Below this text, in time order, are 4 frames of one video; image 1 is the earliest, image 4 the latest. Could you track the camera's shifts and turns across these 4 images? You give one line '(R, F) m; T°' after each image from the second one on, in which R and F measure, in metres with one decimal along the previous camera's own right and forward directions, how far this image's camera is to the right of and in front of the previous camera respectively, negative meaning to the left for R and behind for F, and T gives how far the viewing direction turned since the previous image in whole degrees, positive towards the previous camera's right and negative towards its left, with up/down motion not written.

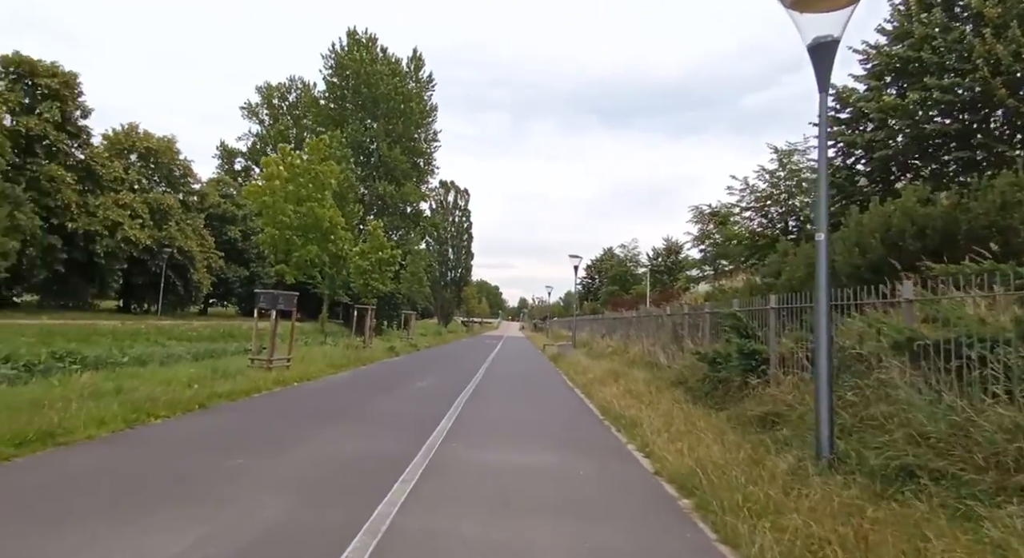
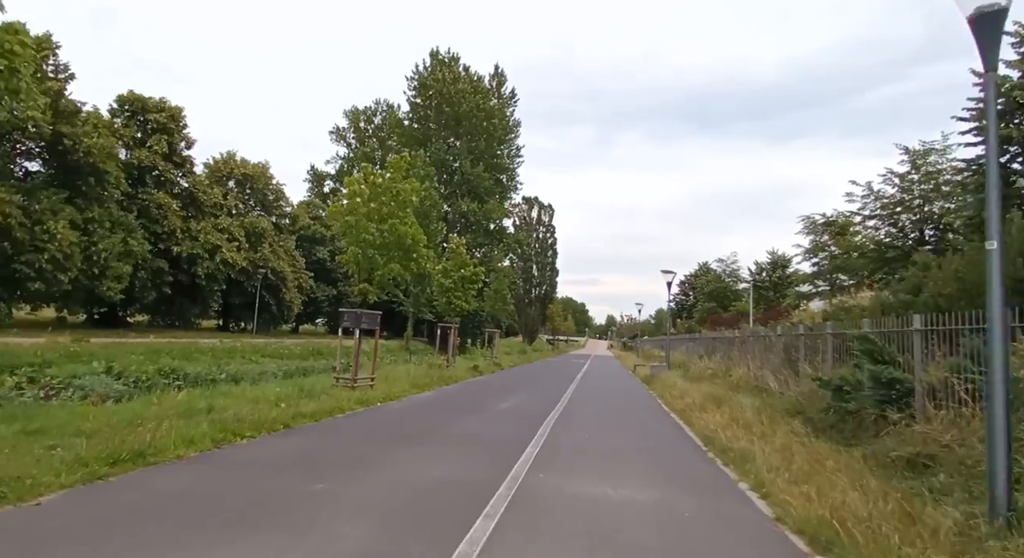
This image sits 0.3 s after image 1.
(-0.1, +0.6) m; -7°
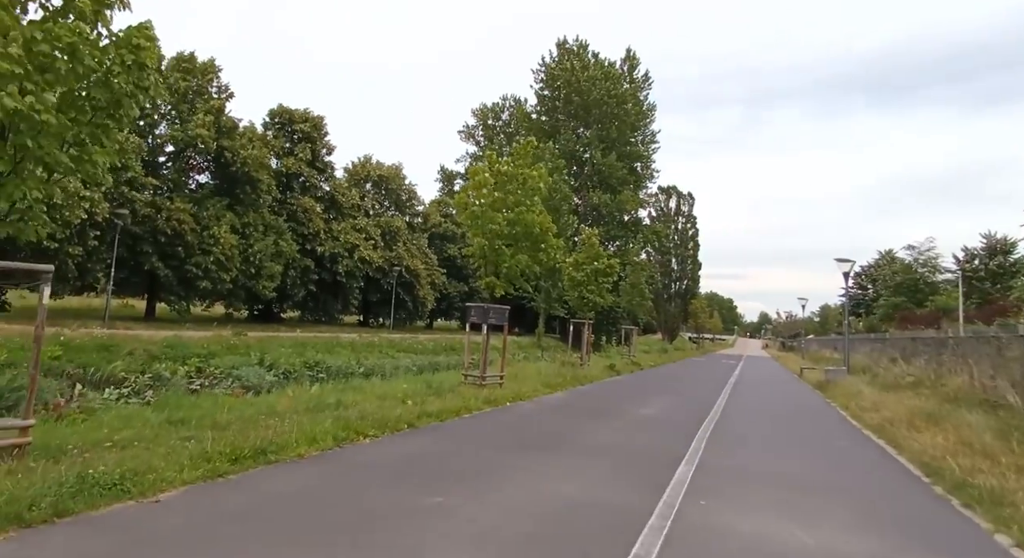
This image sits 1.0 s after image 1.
(-0.2, +1.3) m; -12°
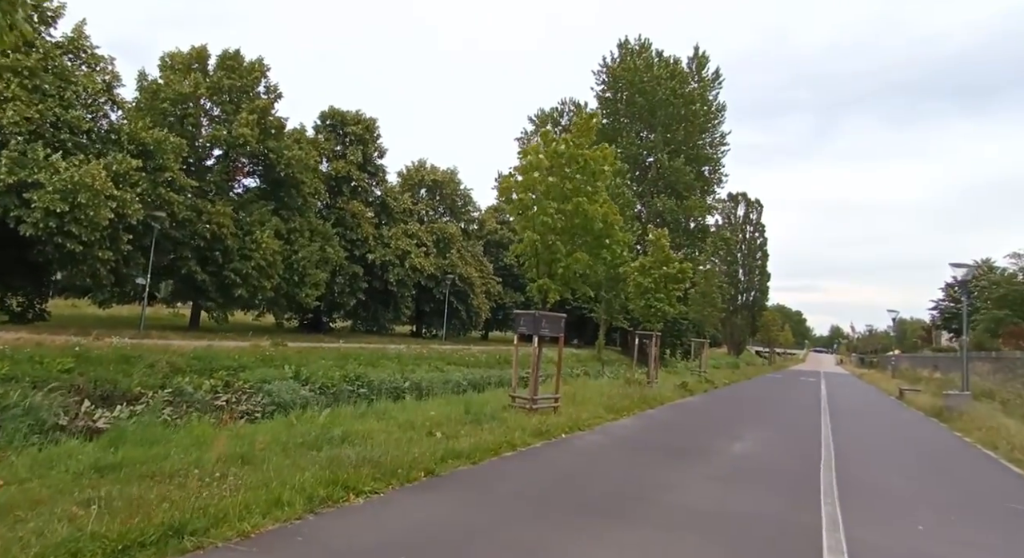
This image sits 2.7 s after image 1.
(+0.1, +2.2) m; -6°
